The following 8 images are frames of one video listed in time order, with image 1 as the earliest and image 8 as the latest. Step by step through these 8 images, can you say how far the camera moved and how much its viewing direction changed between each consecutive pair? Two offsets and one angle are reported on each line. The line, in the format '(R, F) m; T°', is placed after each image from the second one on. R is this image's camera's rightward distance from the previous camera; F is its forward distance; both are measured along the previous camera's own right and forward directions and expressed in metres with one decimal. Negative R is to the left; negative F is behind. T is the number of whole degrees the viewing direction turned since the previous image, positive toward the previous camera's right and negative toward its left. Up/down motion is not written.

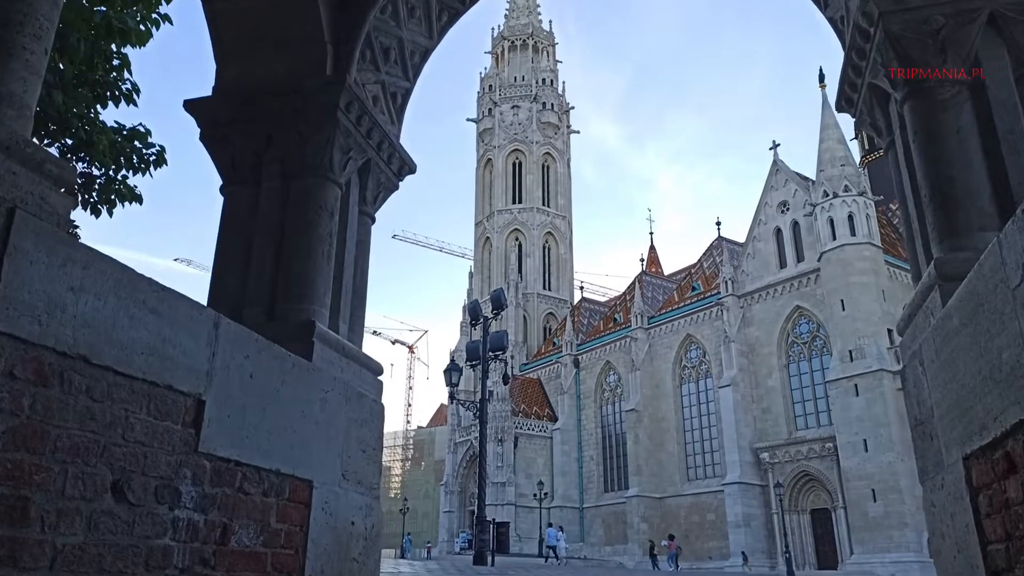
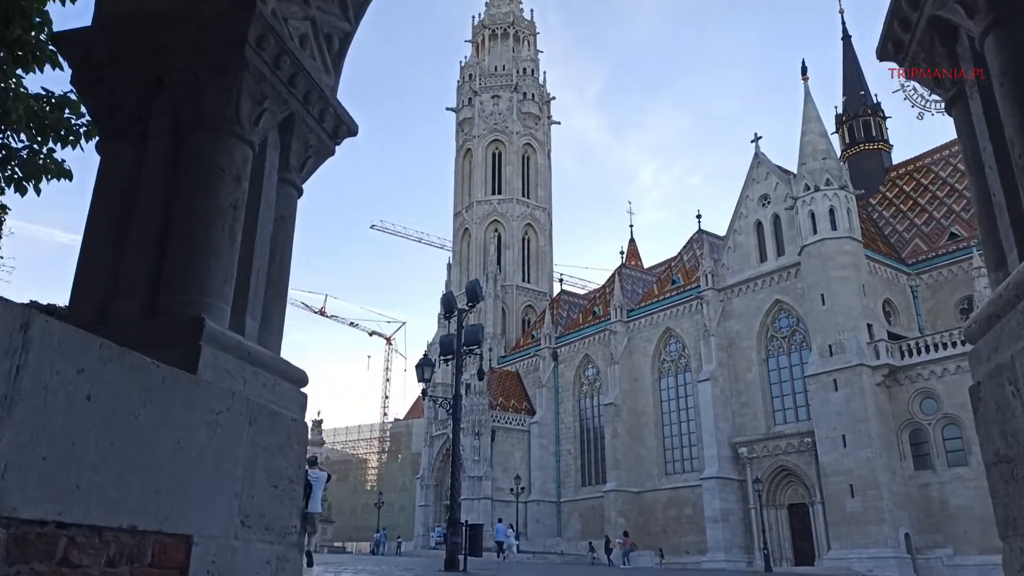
(+0.1, +0.6) m; +2°
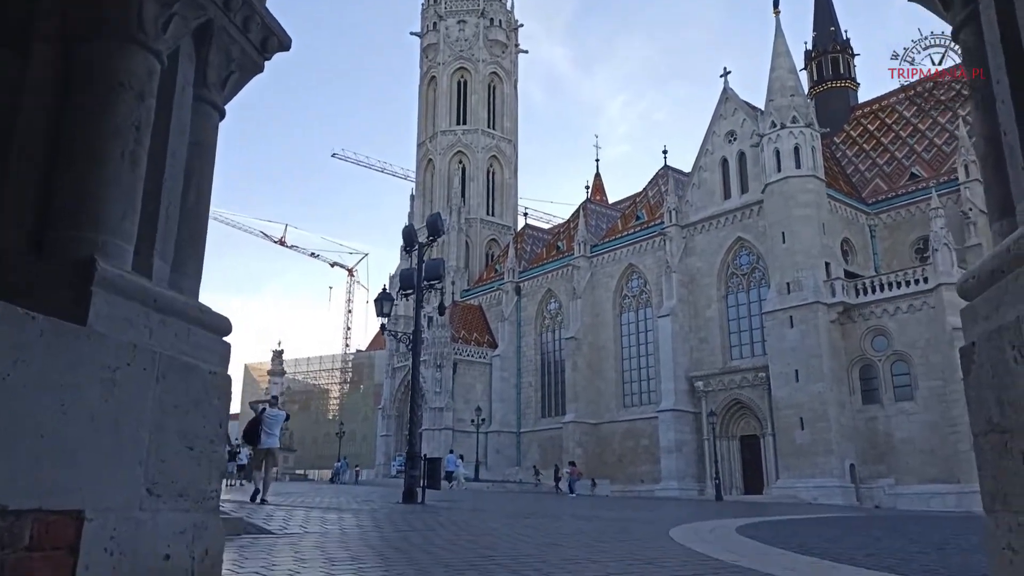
(0.0, +0.2) m; +3°
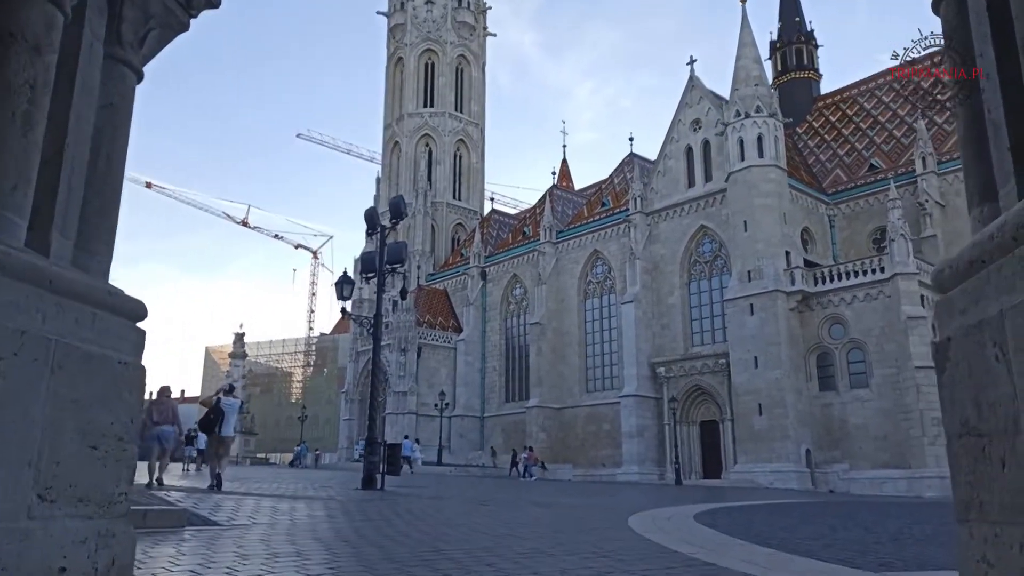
(+0.1, +0.1) m; +3°
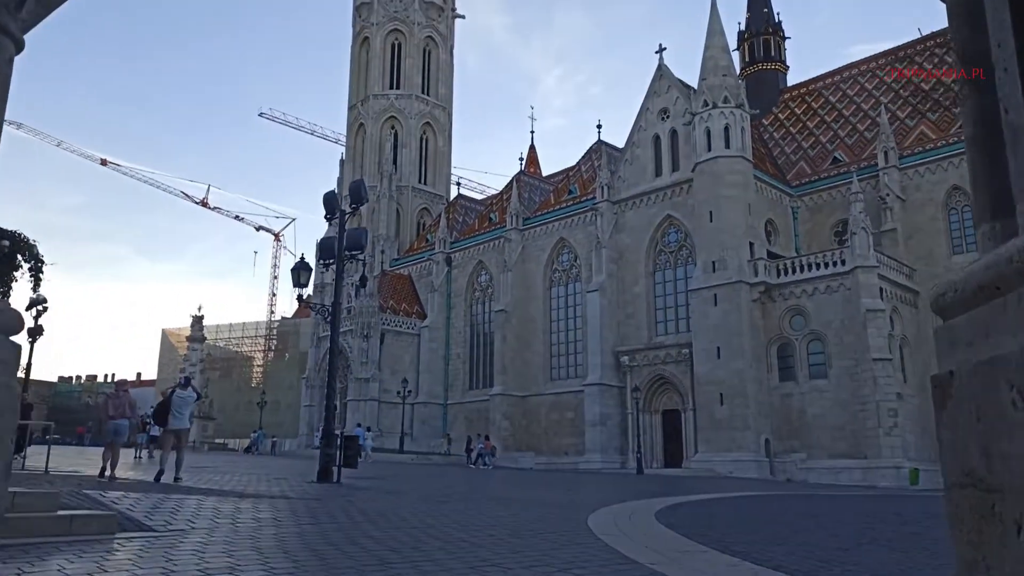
(0.0, +0.3) m; +3°
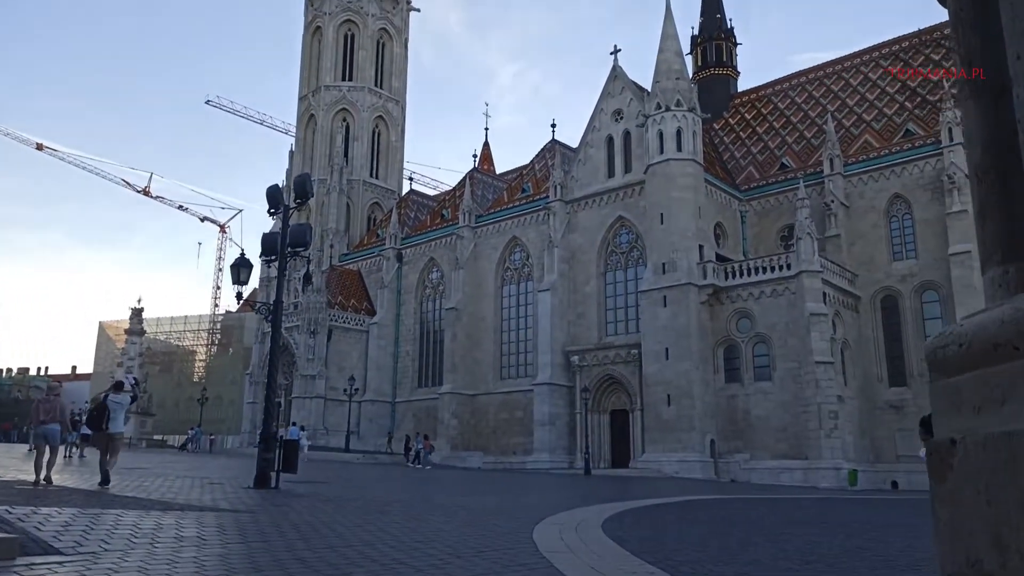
(0.0, +0.3) m; +4°
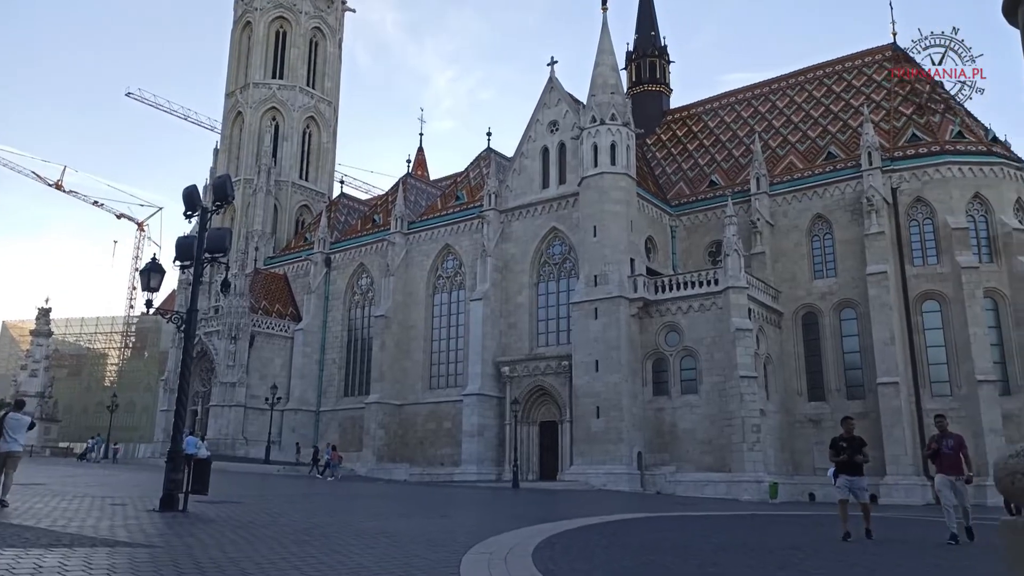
(0.0, +0.3) m; +5°
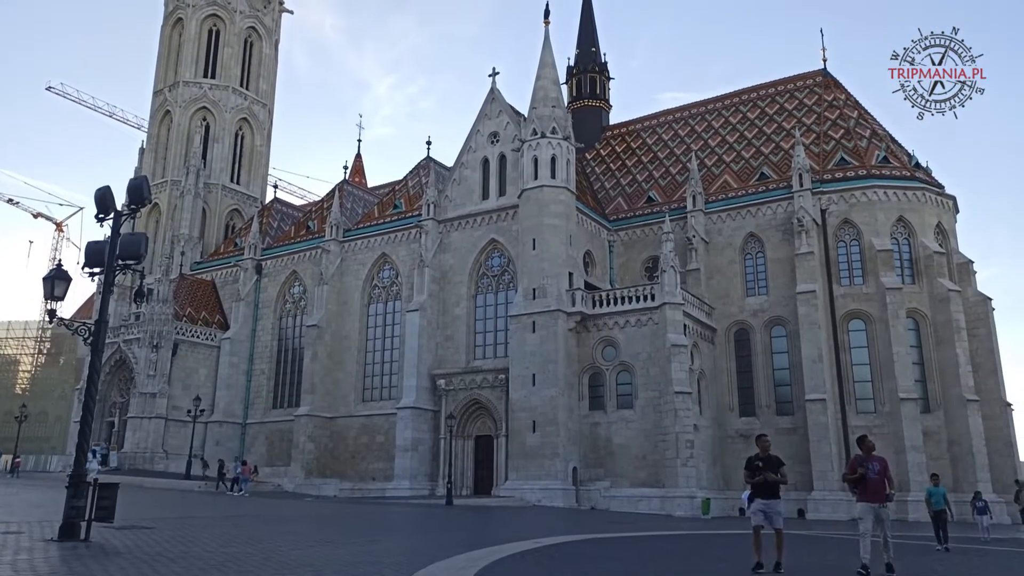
(0.0, +0.4) m; +5°
